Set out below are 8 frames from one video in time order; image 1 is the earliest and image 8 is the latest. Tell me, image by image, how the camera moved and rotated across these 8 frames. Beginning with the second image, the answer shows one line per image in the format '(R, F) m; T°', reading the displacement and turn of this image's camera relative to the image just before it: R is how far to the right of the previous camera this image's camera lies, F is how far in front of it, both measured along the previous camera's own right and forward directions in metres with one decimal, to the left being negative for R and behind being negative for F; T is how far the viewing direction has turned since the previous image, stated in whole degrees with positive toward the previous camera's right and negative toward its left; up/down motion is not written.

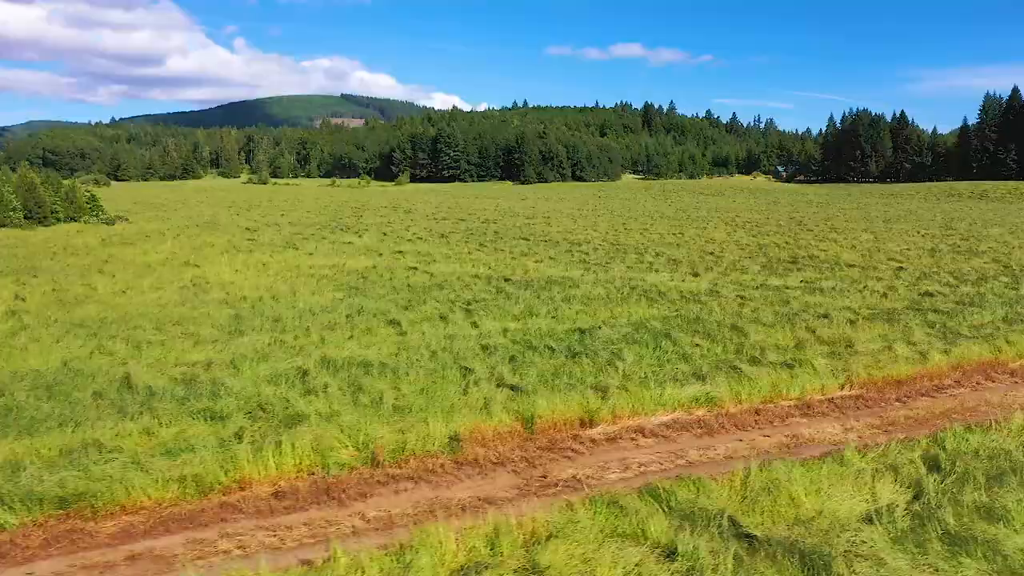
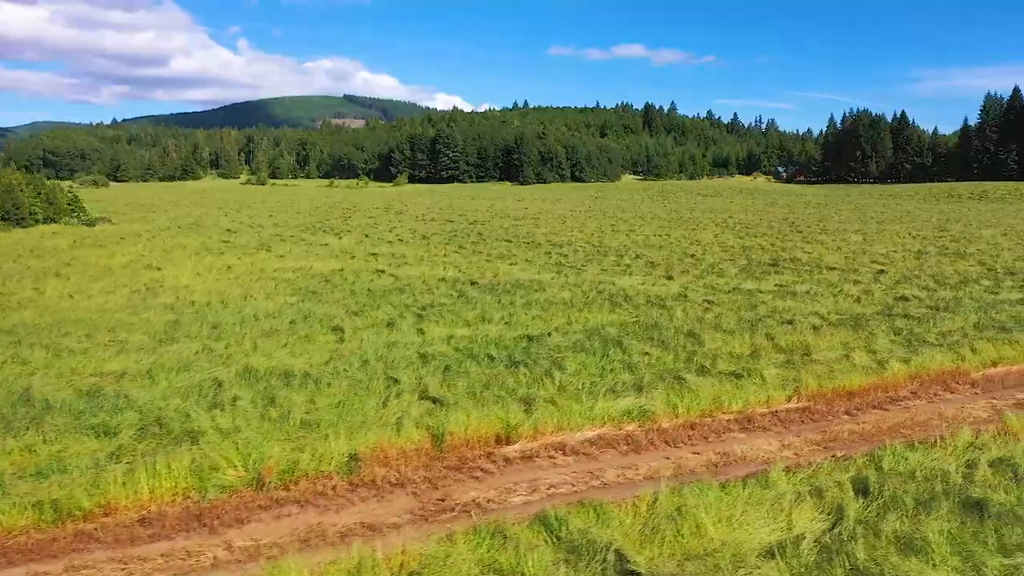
(+0.9, +0.4) m; 0°
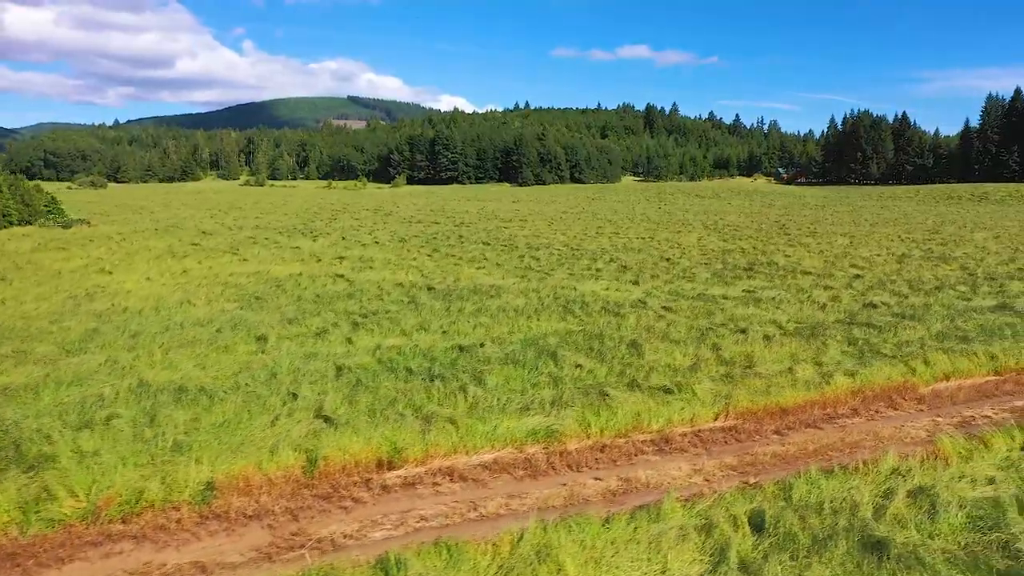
(+1.1, +0.5) m; 0°
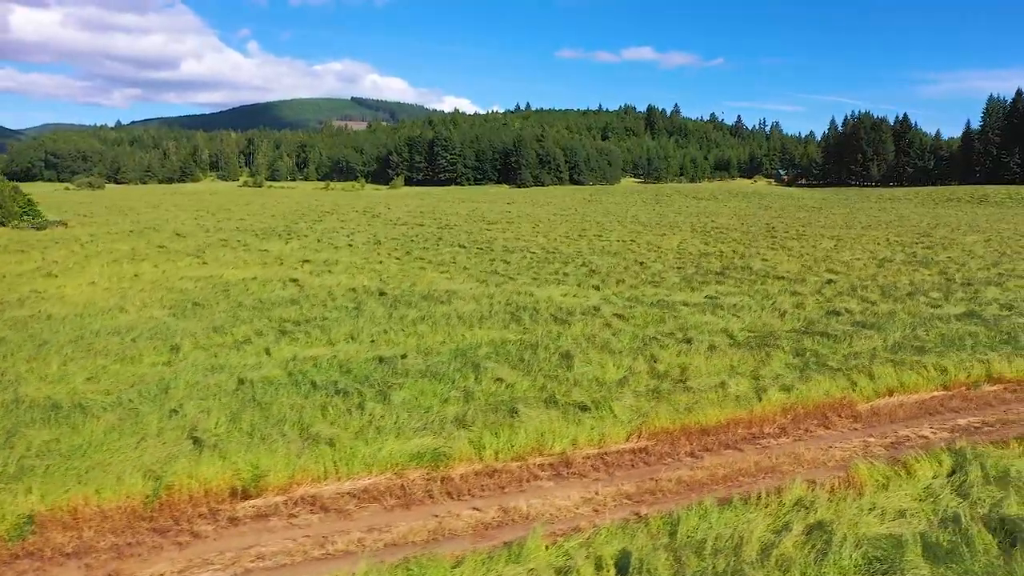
(+1.2, +0.6) m; 0°
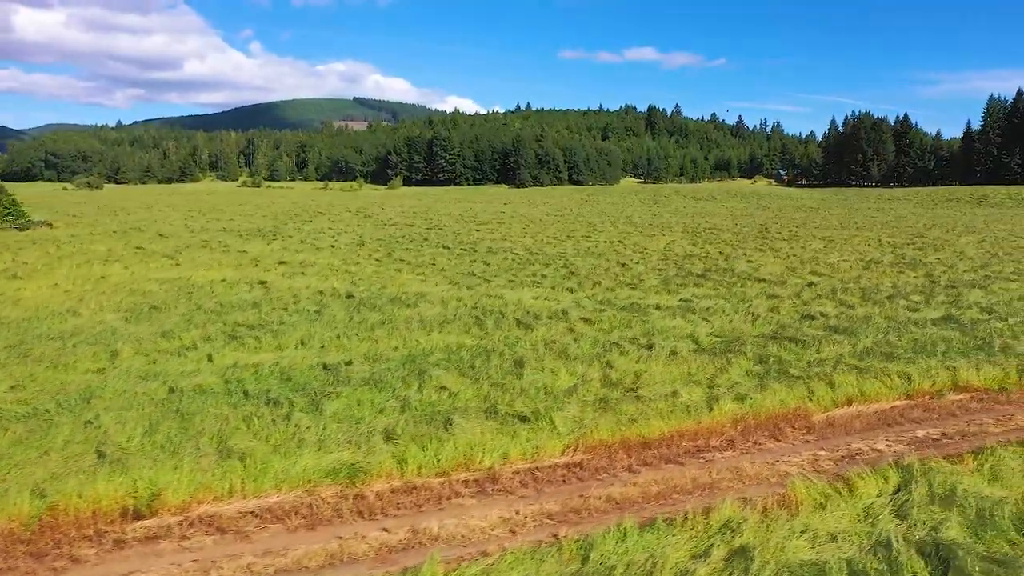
(+0.7, +0.4) m; 0°
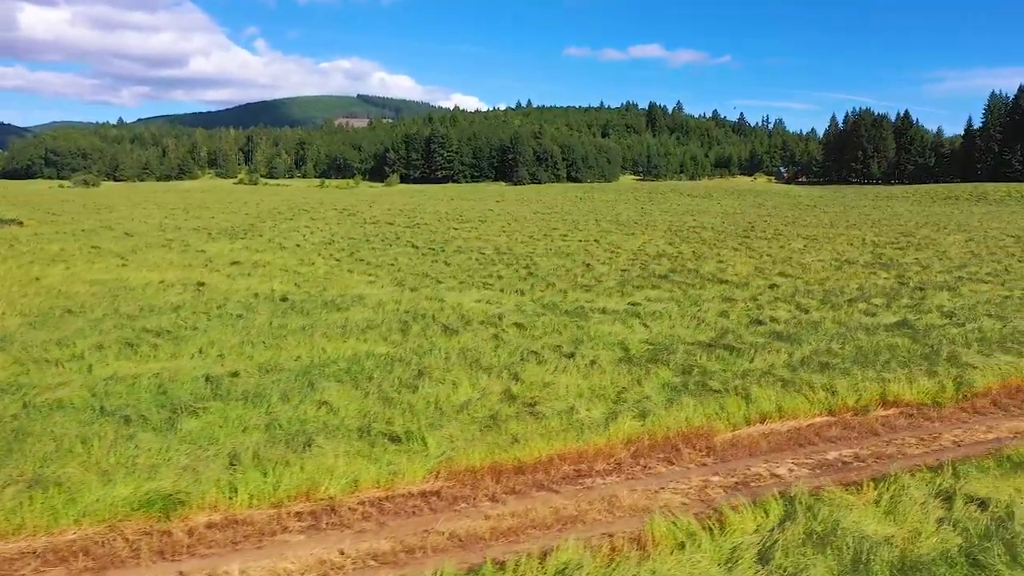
(+1.4, +0.7) m; 0°
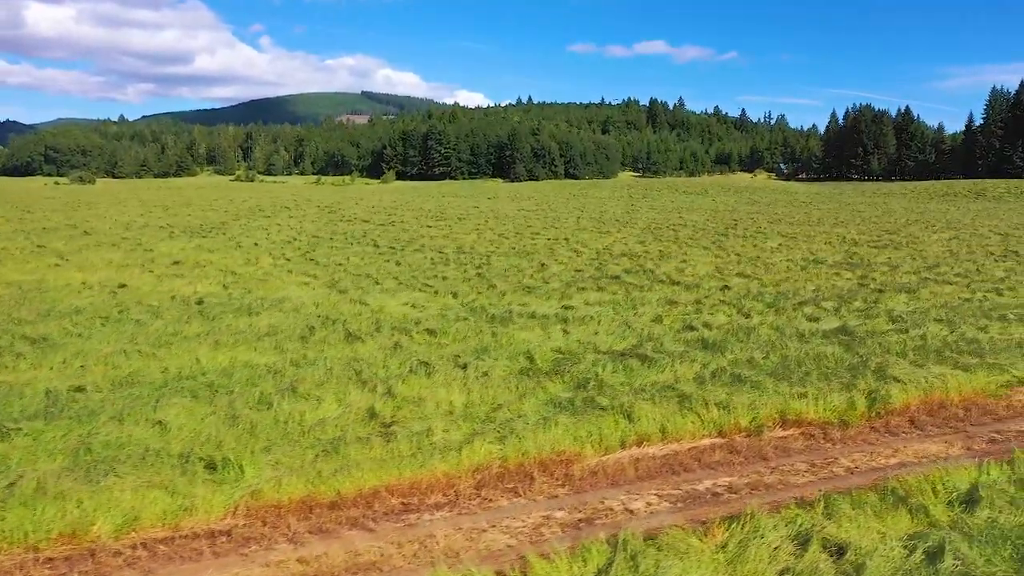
(+1.6, +0.8) m; 0°
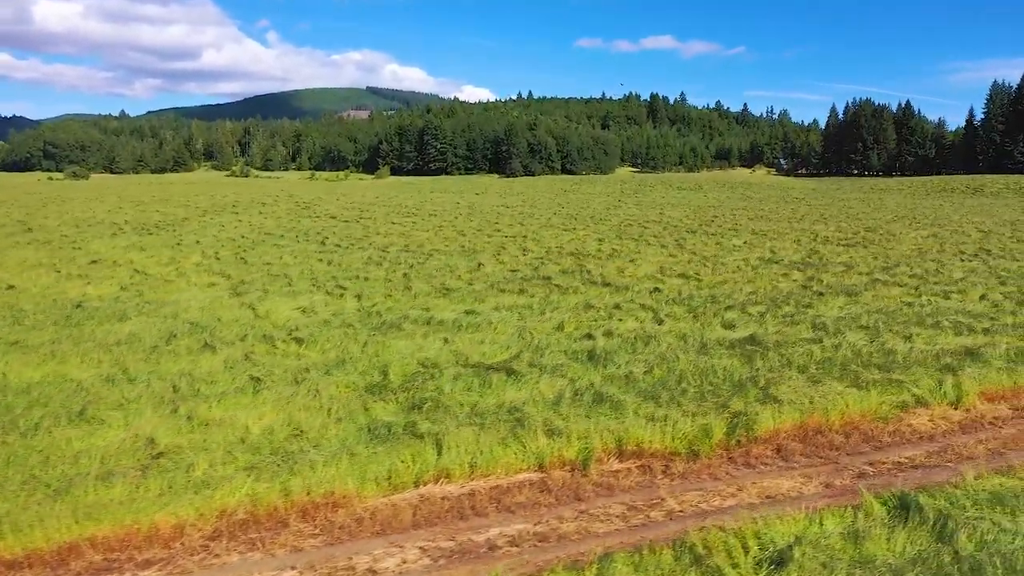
(+2.1, +1.0) m; 0°
